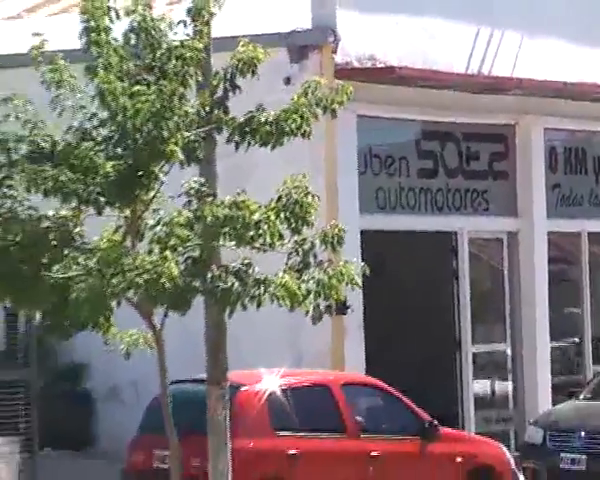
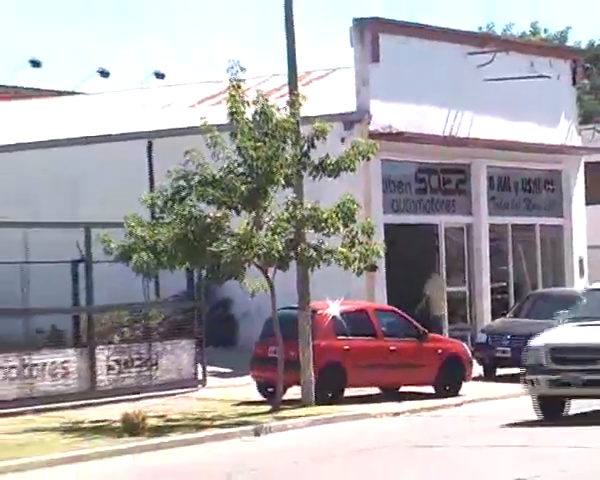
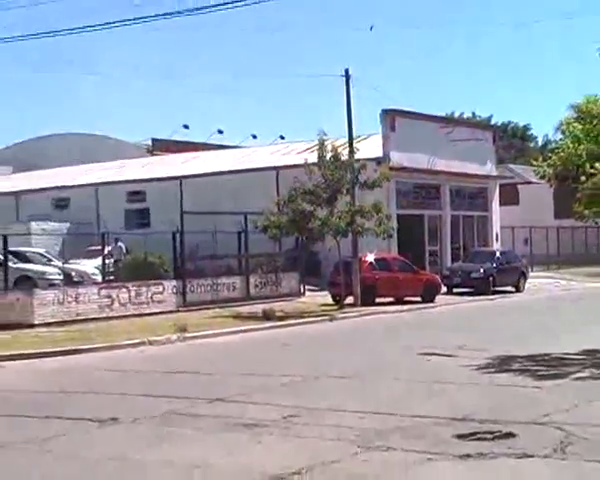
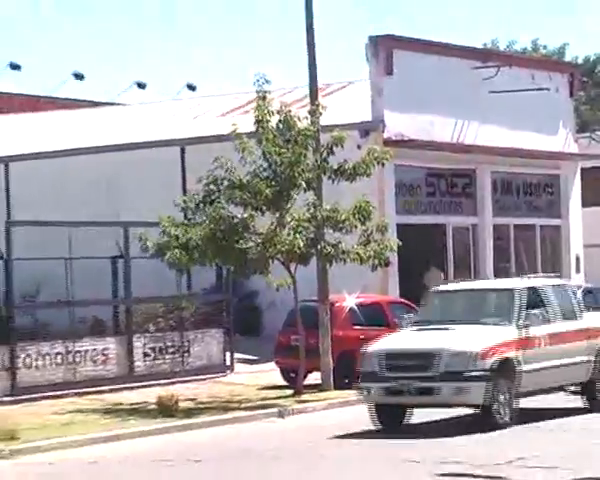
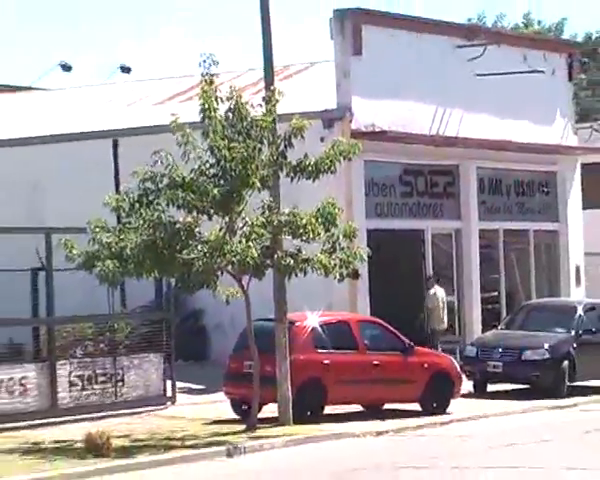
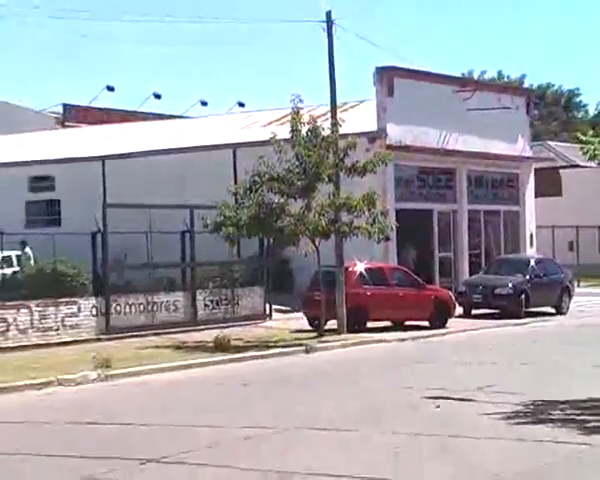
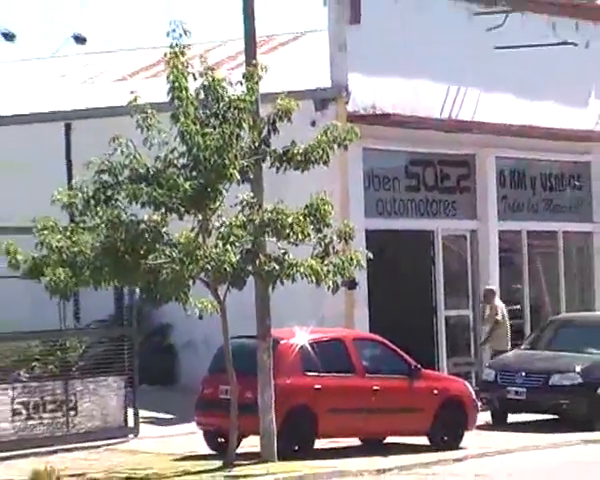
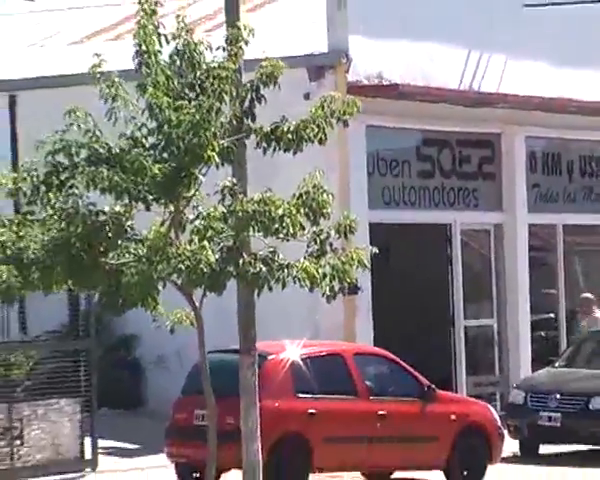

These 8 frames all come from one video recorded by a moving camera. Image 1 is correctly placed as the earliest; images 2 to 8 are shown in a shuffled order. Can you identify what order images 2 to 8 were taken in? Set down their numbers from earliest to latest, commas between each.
8, 7, 5, 2, 4, 6, 3
